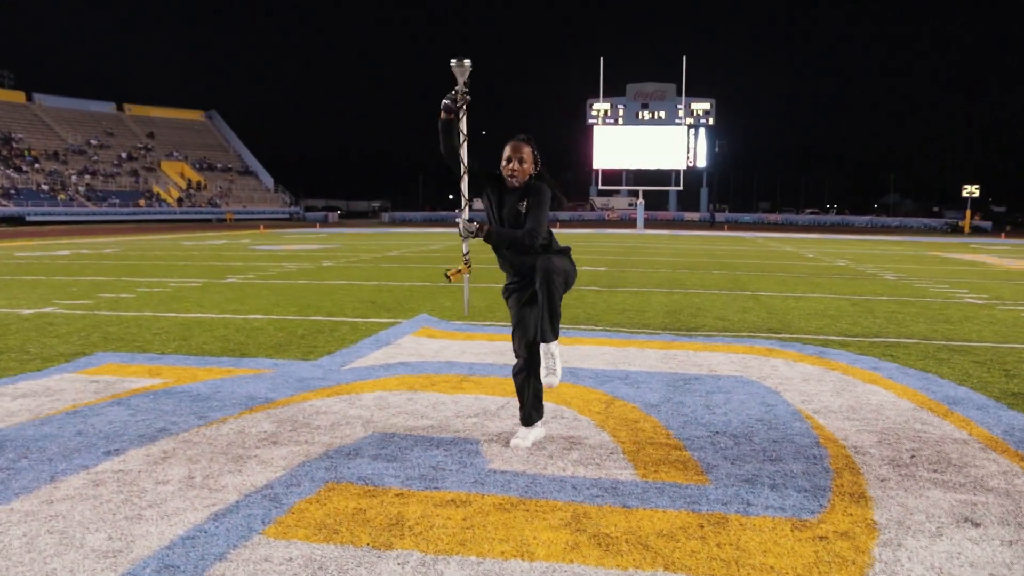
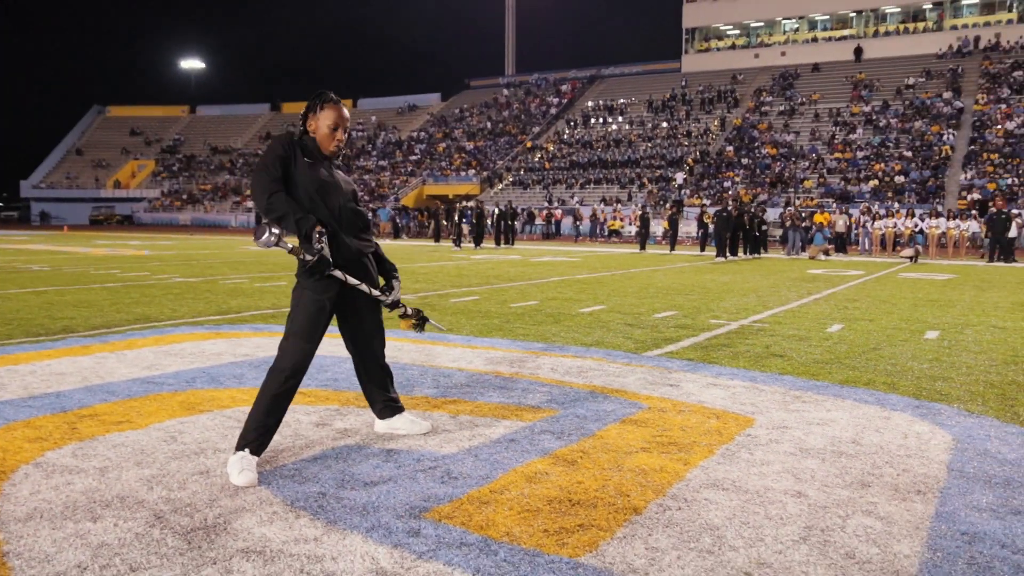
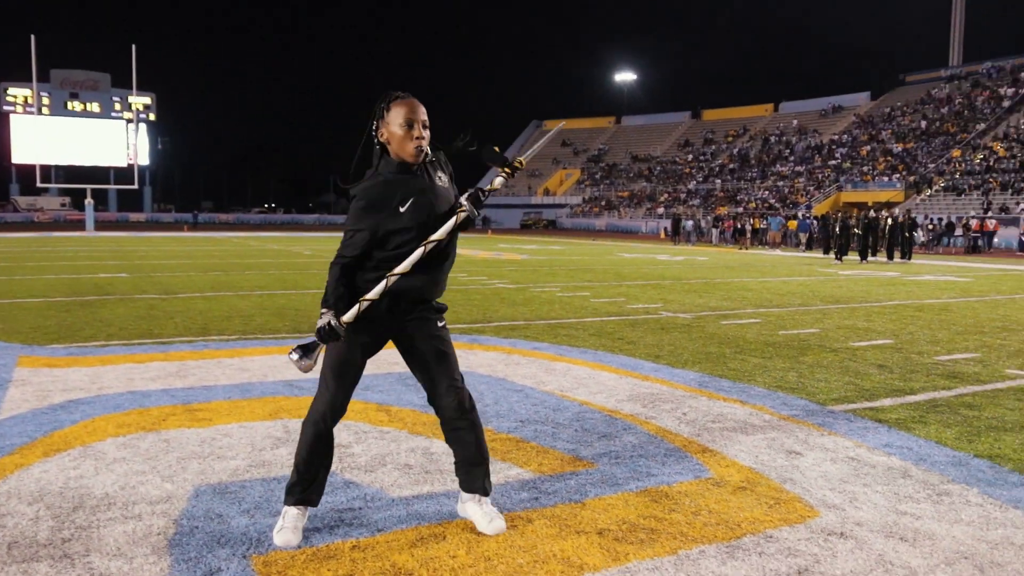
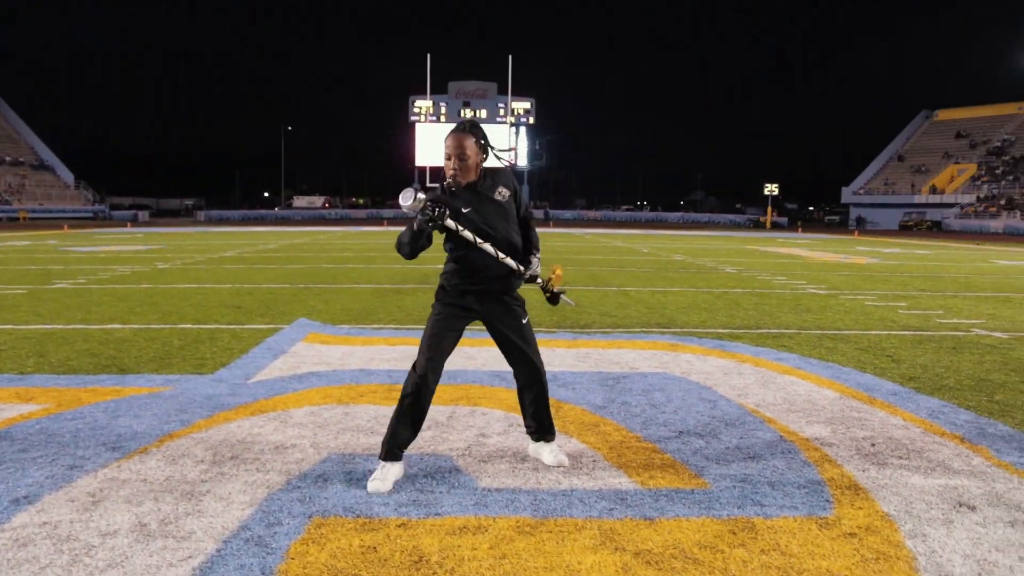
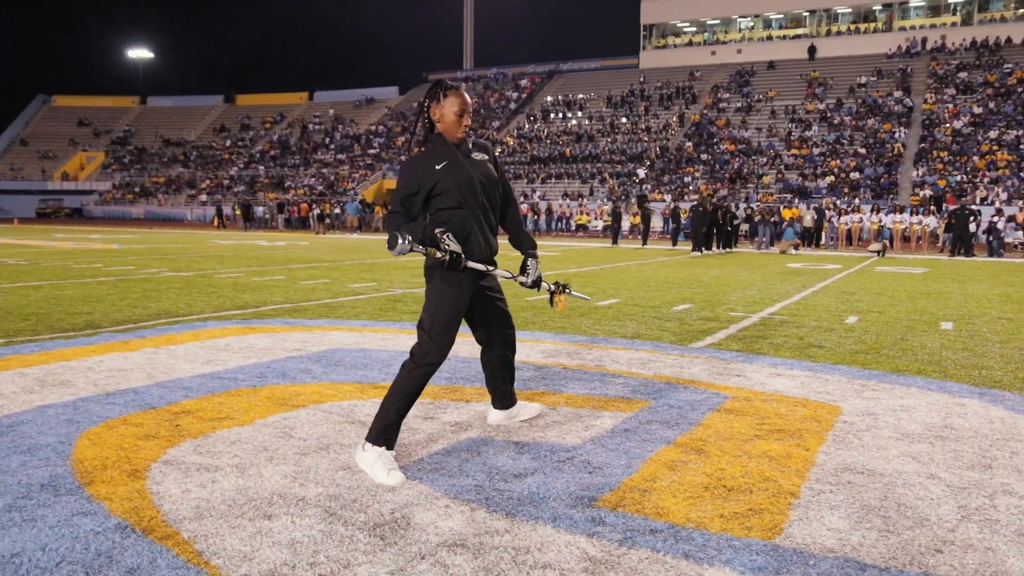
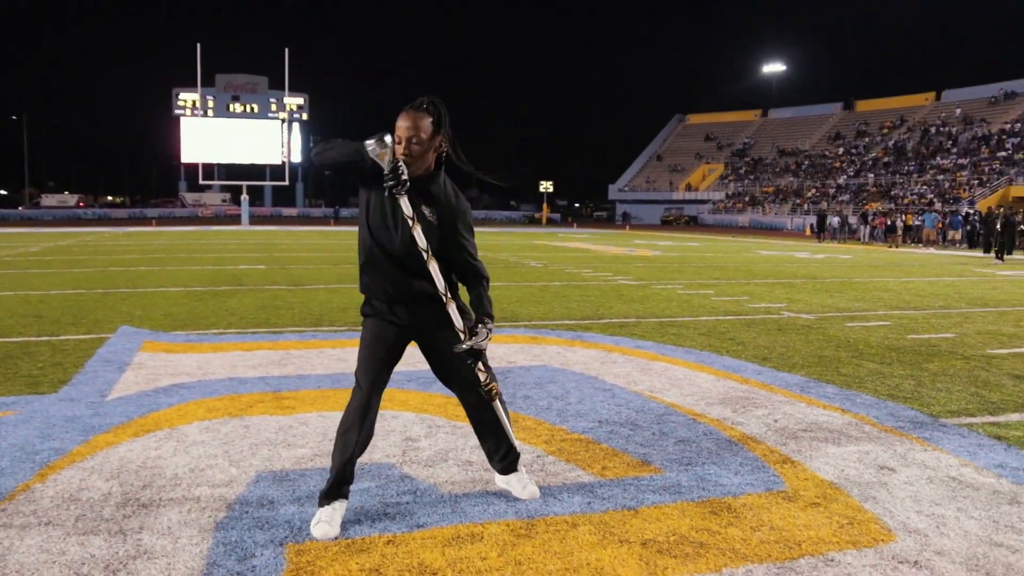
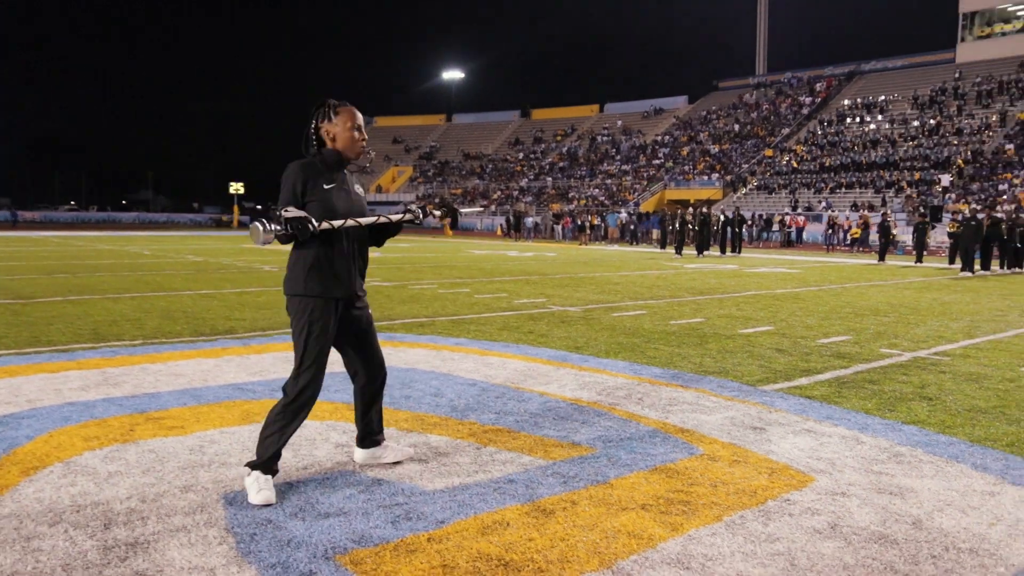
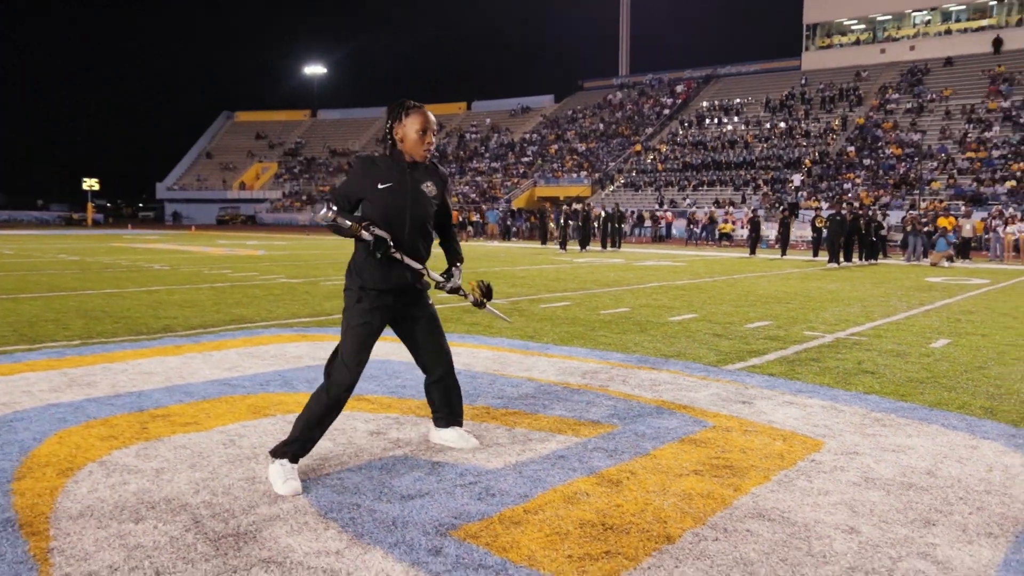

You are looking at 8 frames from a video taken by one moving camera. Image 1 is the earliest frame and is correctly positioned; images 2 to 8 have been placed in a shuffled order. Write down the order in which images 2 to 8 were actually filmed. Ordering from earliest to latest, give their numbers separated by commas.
4, 6, 3, 7, 8, 2, 5
